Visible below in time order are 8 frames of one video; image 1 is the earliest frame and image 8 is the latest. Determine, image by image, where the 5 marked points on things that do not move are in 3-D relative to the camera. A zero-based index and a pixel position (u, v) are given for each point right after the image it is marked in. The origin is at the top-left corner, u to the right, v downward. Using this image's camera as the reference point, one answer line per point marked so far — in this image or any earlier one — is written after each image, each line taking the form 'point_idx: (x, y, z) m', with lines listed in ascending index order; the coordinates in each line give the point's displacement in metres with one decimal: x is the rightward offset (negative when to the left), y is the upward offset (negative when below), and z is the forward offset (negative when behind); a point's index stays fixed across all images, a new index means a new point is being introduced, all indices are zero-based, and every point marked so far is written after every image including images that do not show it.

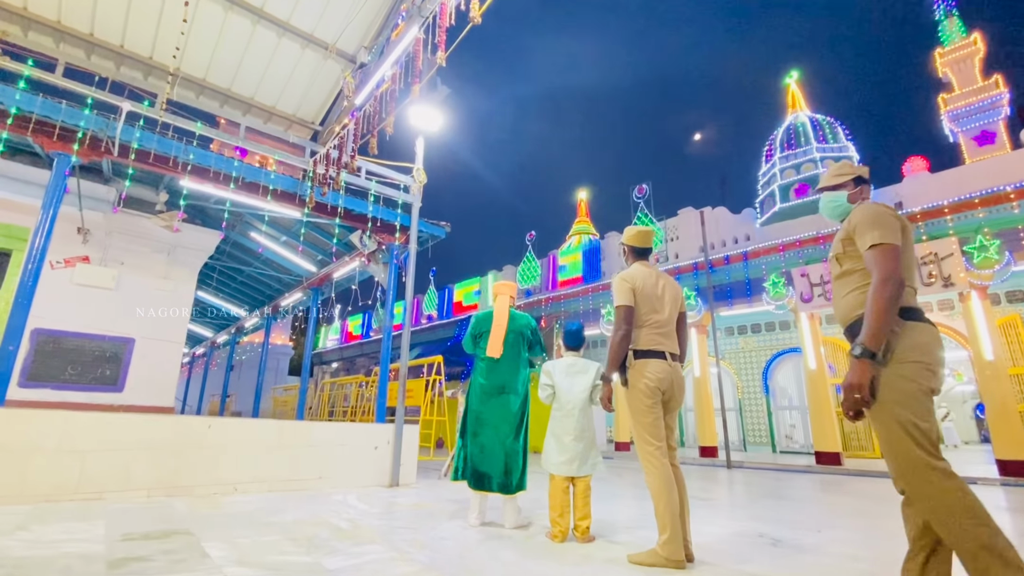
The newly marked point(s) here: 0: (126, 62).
0: (-3.9, +2.3, +4.9) m
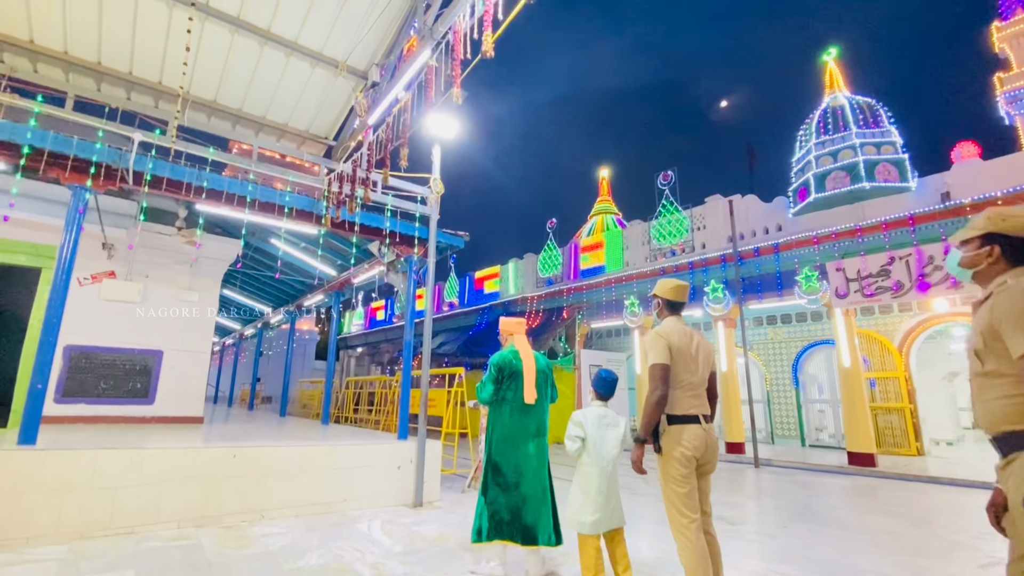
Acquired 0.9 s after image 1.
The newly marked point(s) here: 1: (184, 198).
0: (-3.7, +2.0, +4.8) m
1: (-3.3, +0.9, +4.9) m
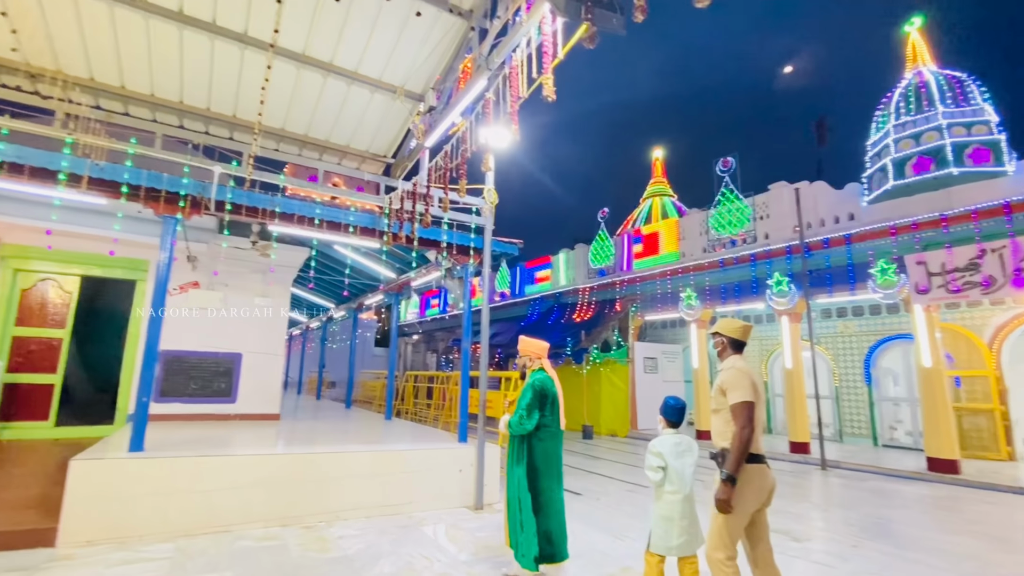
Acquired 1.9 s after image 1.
0: (-3.2, +1.8, +5.2) m
1: (-2.7, +0.7, +5.3) m
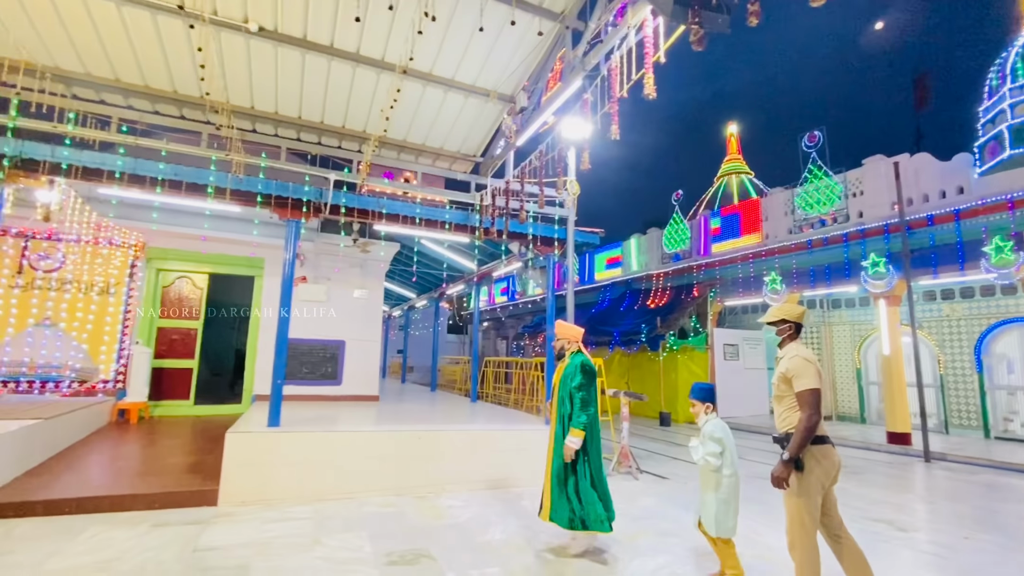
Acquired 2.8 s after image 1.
0: (-2.2, +1.8, +5.7) m
1: (-1.7, +0.8, +5.8) m
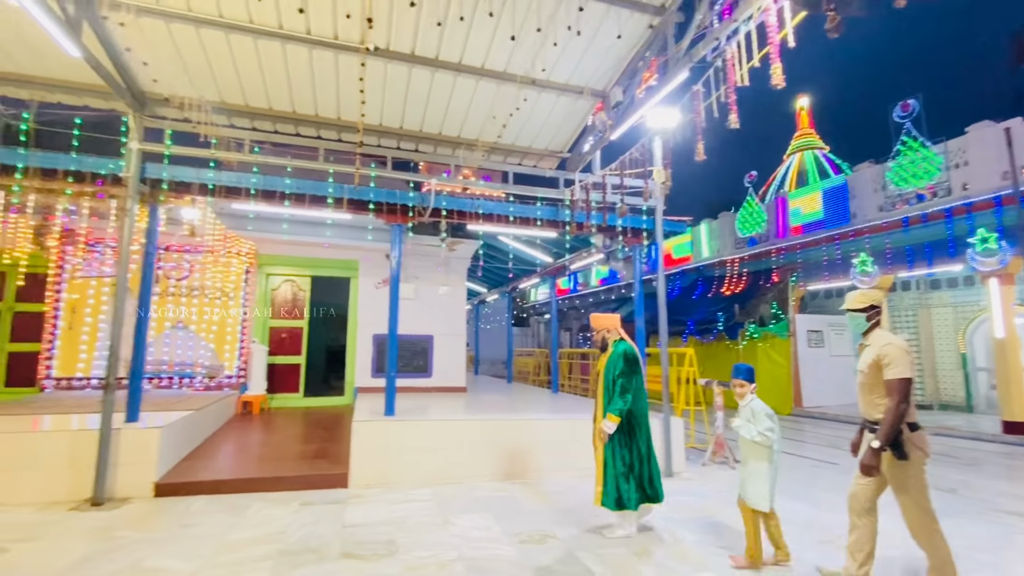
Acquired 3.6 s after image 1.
0: (-1.1, +1.8, +6.1) m
1: (-0.6, +0.8, +6.1) m
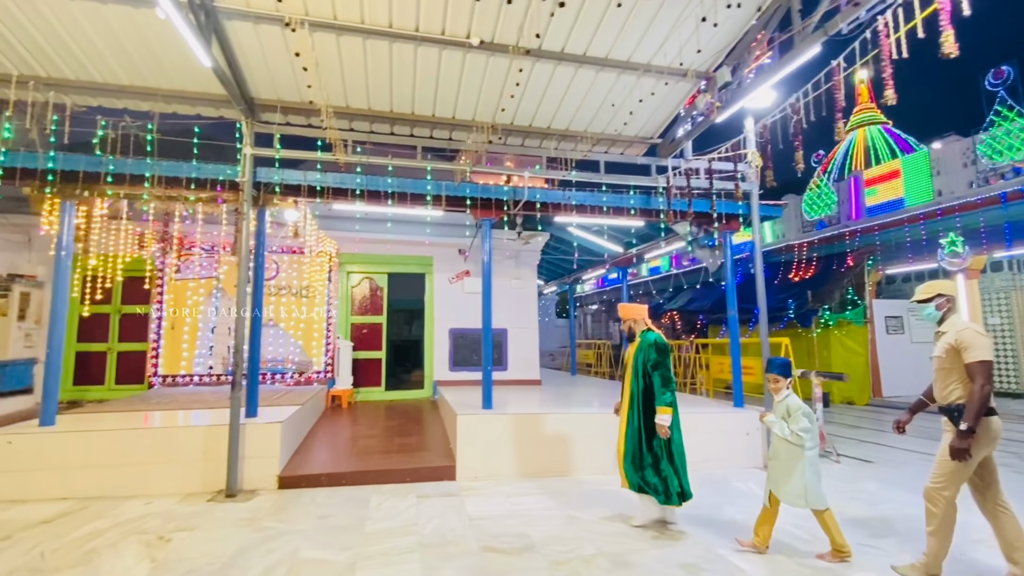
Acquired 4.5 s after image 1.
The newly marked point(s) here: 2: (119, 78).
0: (0.0, +1.9, +6.0) m
1: (+0.6, +0.9, +6.0) m
2: (-3.7, +2.0, +4.6) m
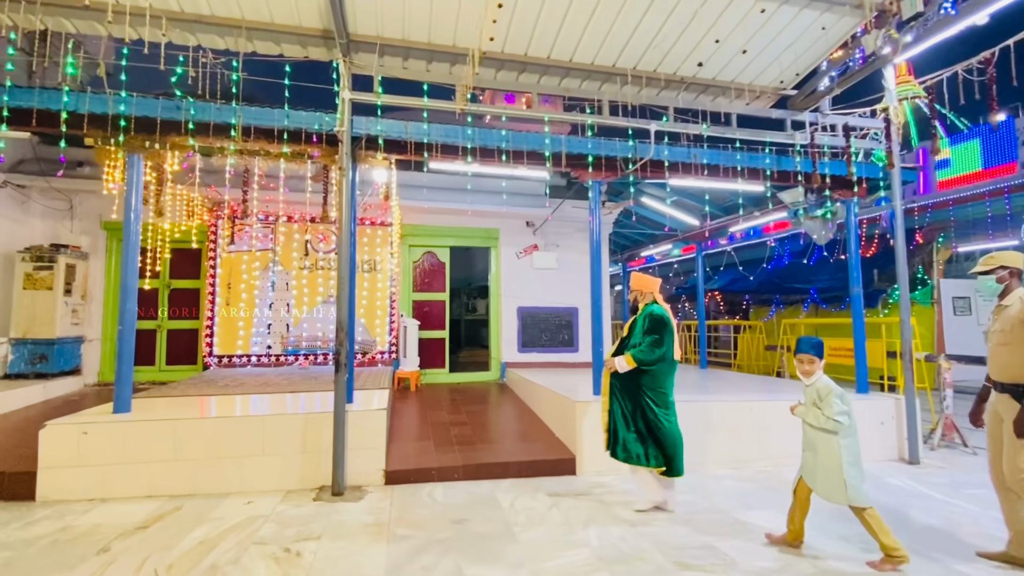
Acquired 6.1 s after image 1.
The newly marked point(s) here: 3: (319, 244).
0: (+1.3, +2.2, +5.3) m
1: (+1.8, +1.2, +5.3) m
2: (-2.5, +2.2, +3.8) m
3: (-3.0, +0.7, +7.6) m
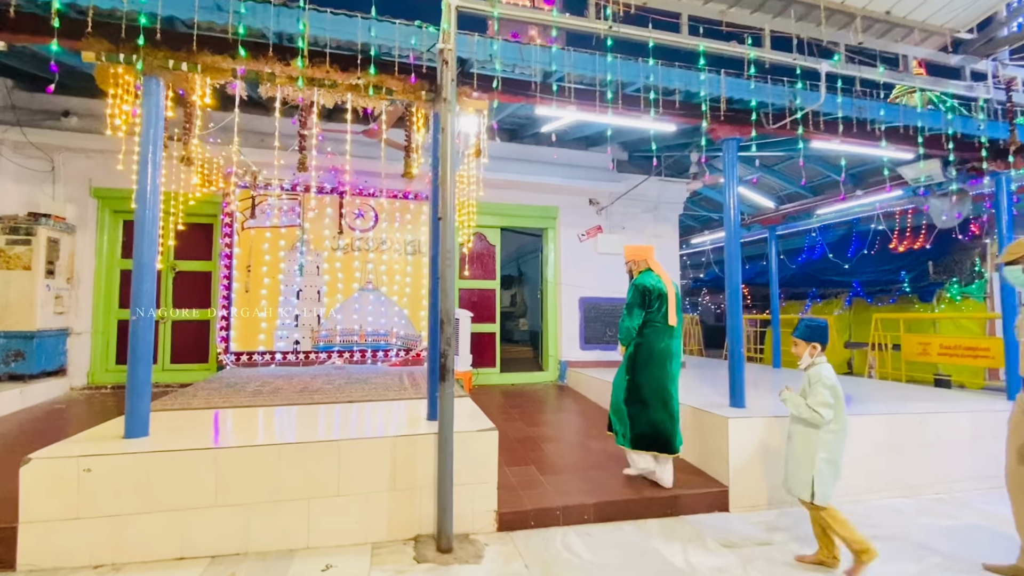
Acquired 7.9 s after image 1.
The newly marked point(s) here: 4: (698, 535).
0: (+2.3, +2.4, +4.2) m
1: (+2.9, +1.3, +4.2) m
2: (-1.4, +2.4, +2.6) m
3: (-2.1, +0.9, +6.3) m
4: (+1.2, -1.7, +3.3) m
